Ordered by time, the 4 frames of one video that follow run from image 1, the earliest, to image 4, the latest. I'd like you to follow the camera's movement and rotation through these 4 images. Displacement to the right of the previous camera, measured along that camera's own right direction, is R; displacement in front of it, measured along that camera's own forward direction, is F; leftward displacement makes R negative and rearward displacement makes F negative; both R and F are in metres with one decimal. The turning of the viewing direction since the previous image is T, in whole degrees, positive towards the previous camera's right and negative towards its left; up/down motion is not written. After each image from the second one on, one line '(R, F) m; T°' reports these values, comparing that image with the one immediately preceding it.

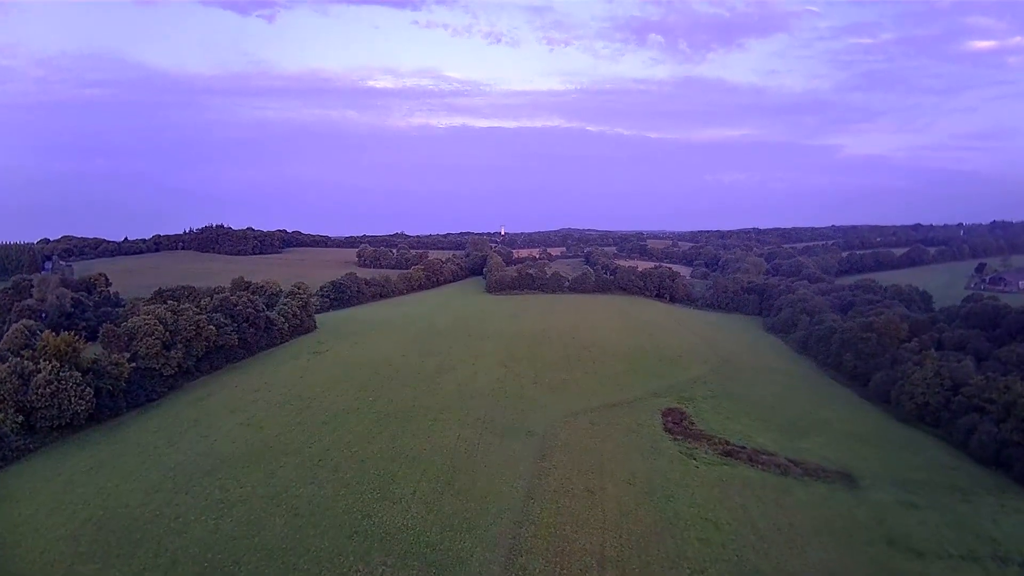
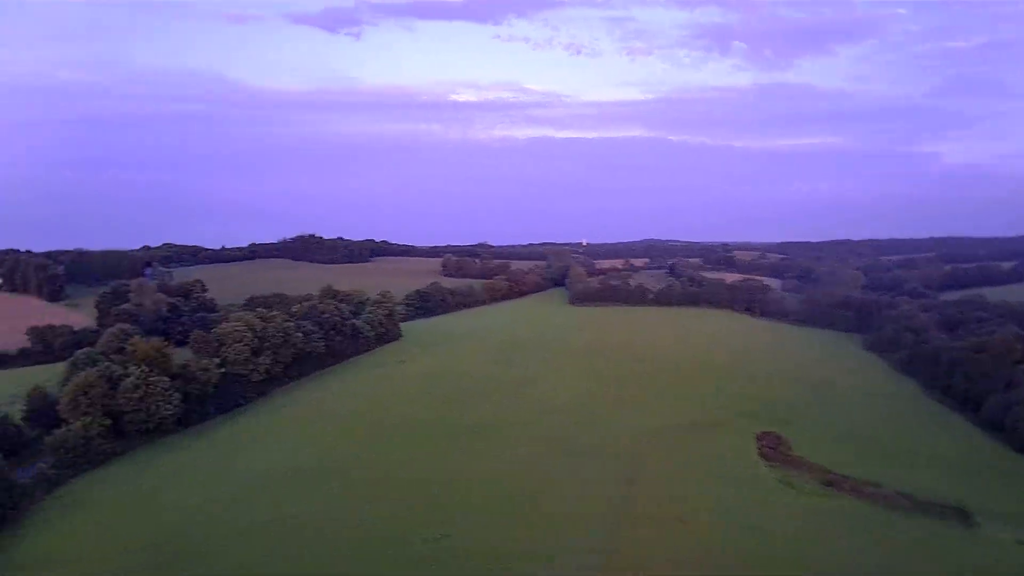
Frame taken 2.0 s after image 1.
(-0.2, +0.2) m; -6°
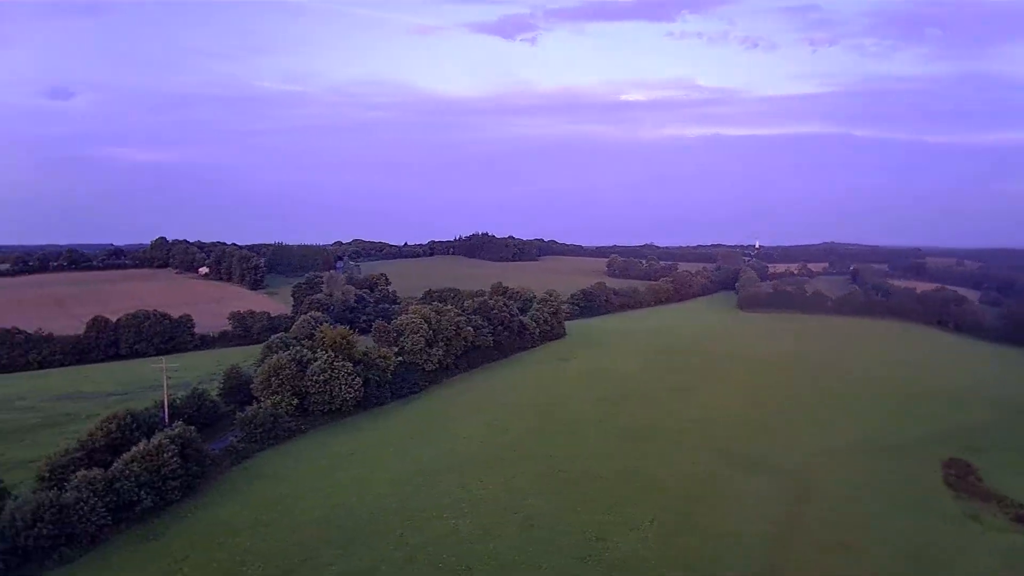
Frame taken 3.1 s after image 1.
(-0.4, 0.0) m; -12°
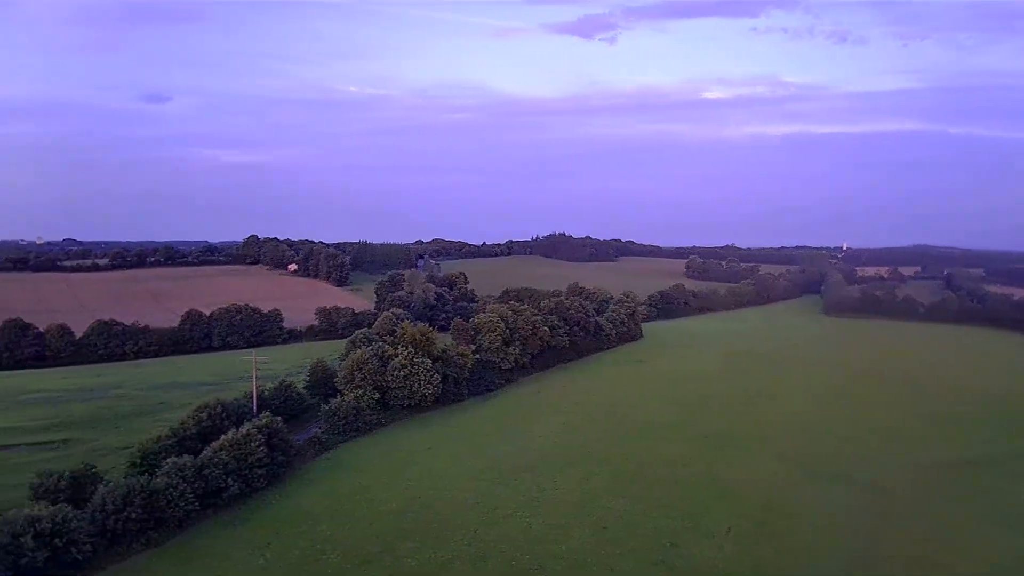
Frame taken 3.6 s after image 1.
(-0.3, 0.0) m; -5°
